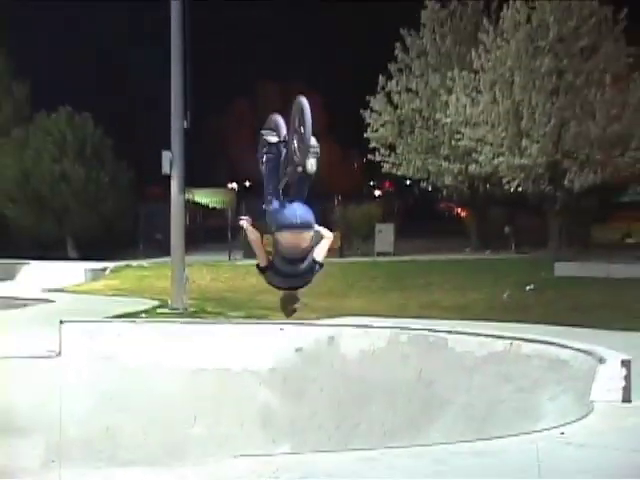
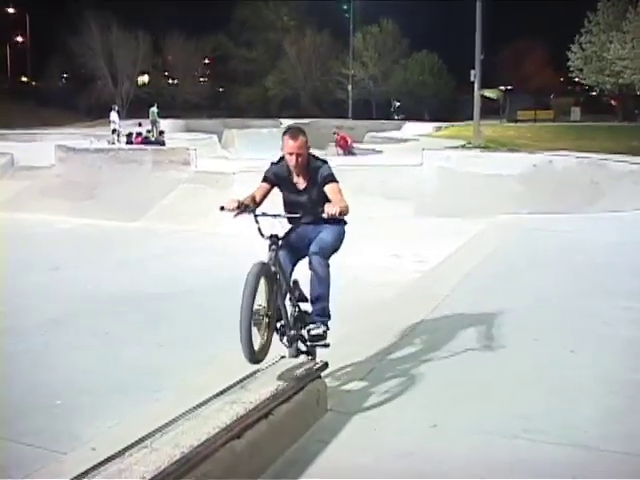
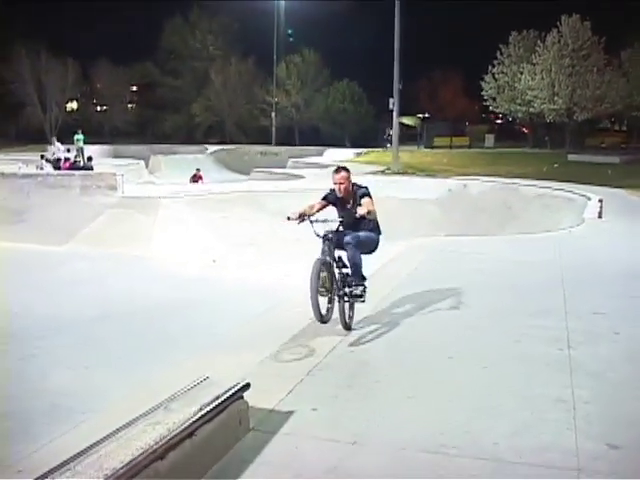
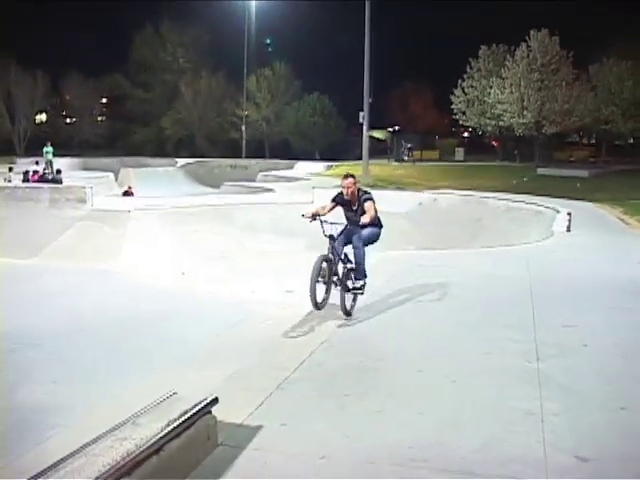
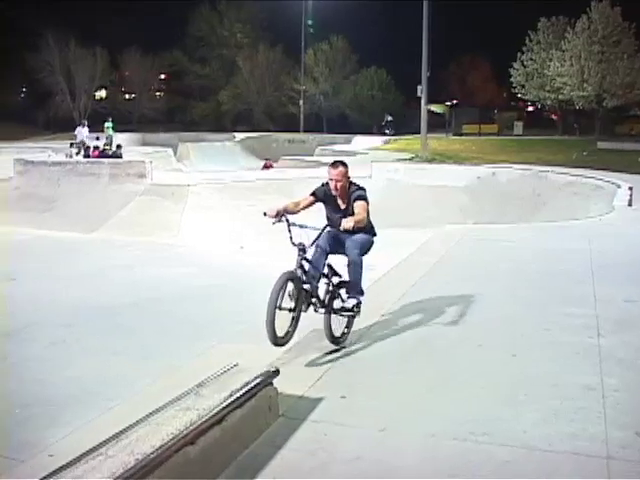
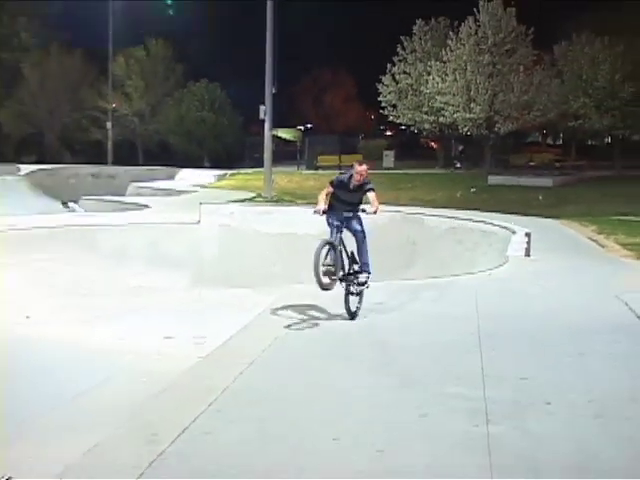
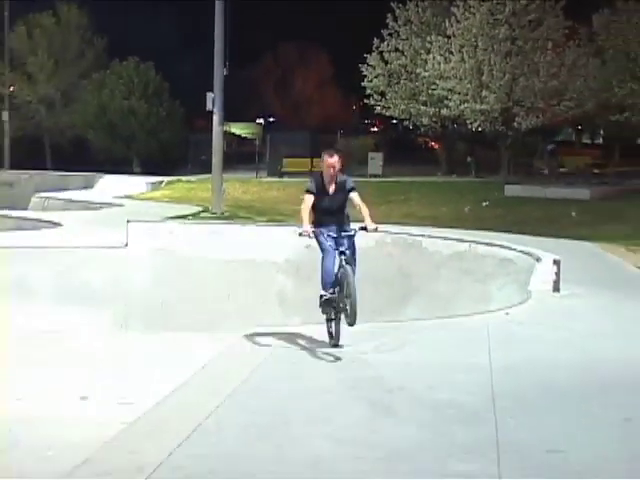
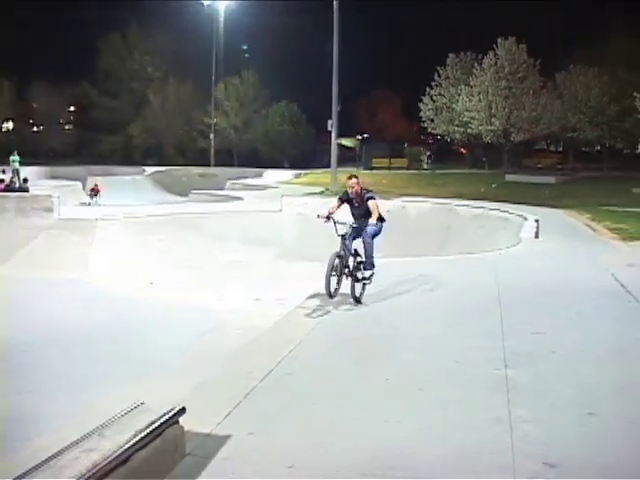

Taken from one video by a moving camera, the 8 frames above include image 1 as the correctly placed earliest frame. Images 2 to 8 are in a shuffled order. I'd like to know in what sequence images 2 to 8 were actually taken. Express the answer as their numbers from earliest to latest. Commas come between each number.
7, 6, 8, 4, 3, 5, 2
